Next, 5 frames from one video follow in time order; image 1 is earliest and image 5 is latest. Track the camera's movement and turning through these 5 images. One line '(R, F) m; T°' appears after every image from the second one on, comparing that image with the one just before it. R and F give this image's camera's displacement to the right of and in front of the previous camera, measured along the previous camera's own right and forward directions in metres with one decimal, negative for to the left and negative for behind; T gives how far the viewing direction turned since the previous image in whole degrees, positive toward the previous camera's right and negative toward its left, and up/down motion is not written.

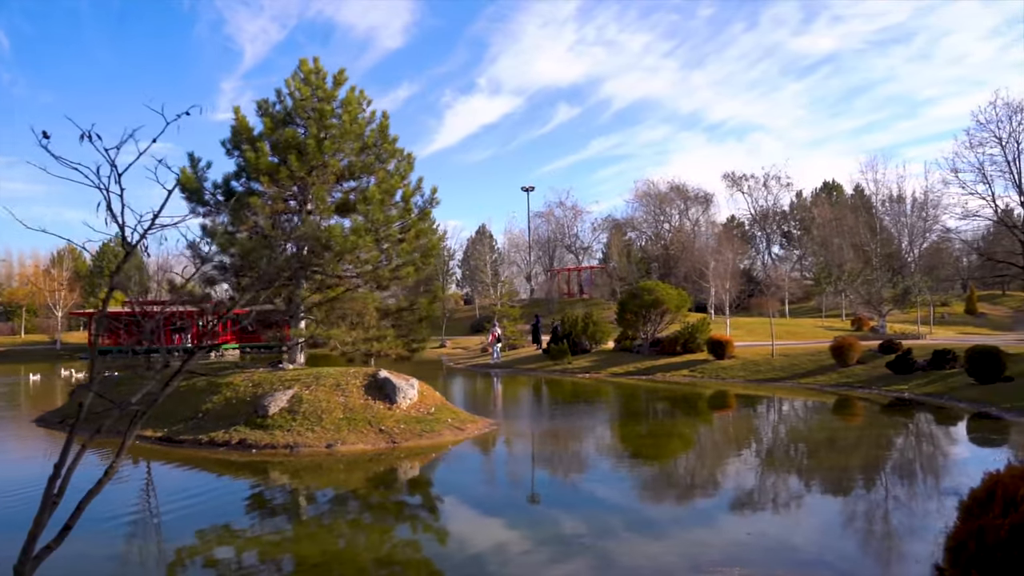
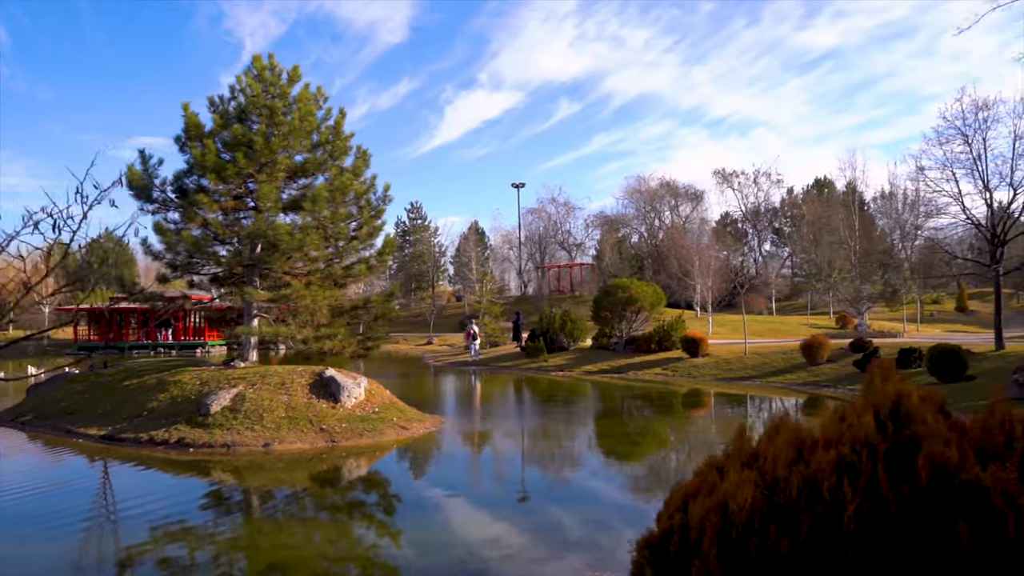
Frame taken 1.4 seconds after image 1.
(+1.0, +0.1) m; 0°
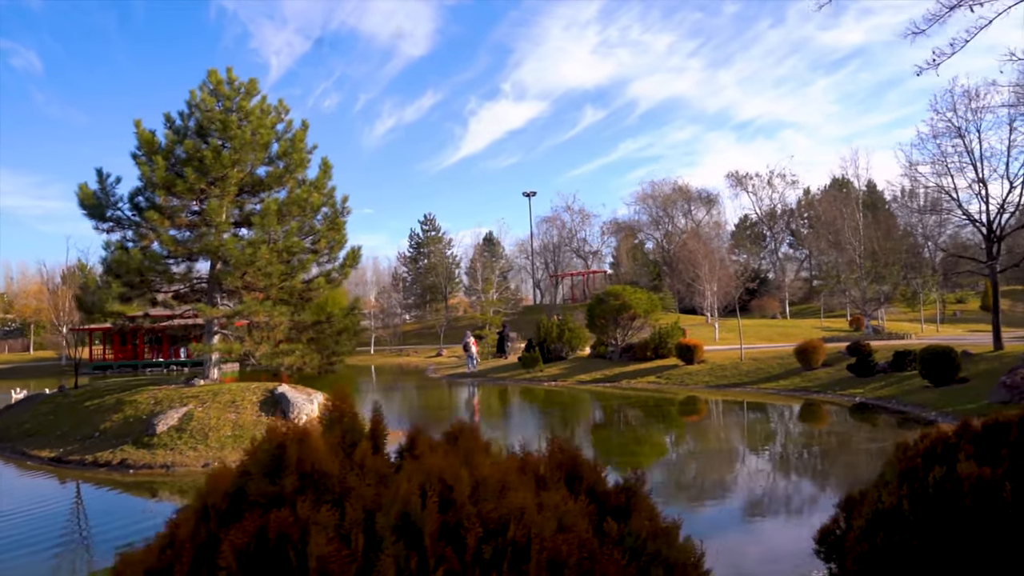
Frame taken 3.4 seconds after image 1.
(+1.3, +0.4) m; -2°
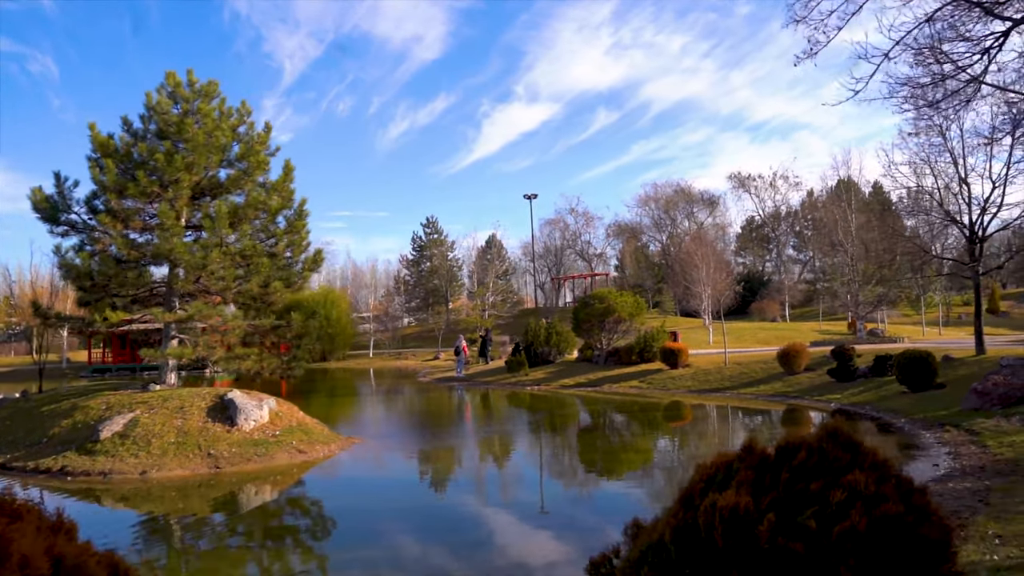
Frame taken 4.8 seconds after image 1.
(+1.0, +0.3) m; -1°
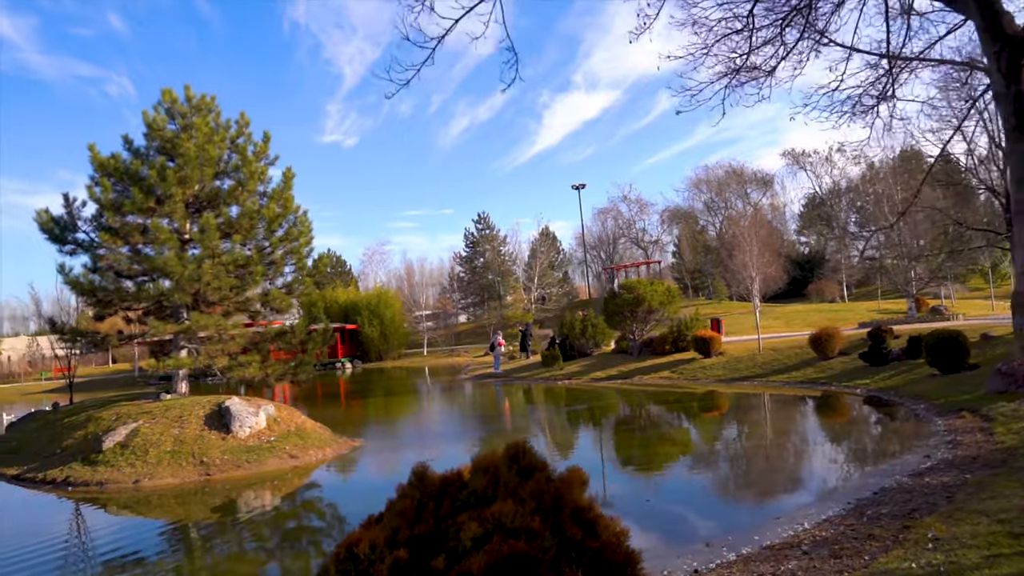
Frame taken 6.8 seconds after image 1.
(+1.4, +0.3) m; -5°
